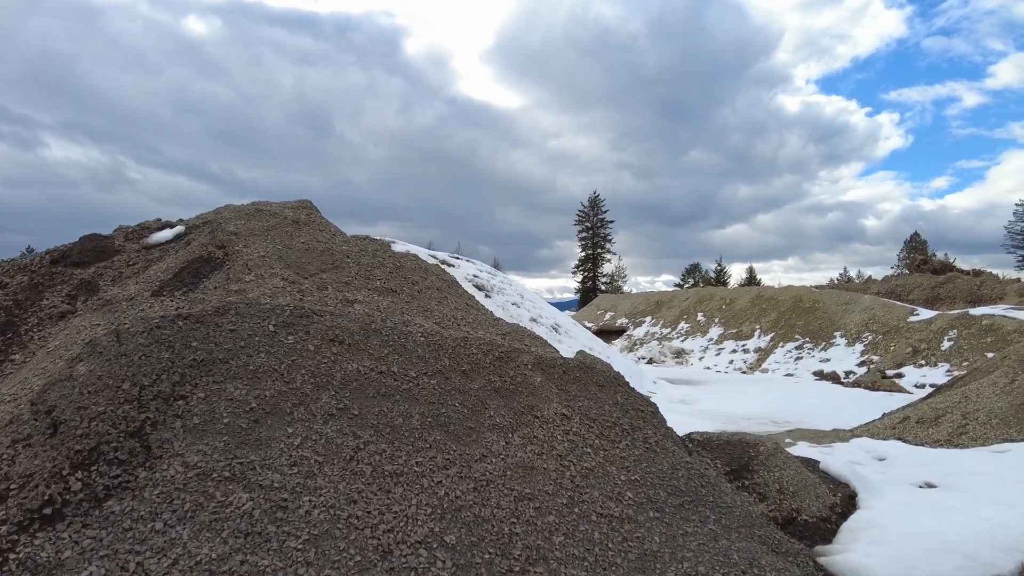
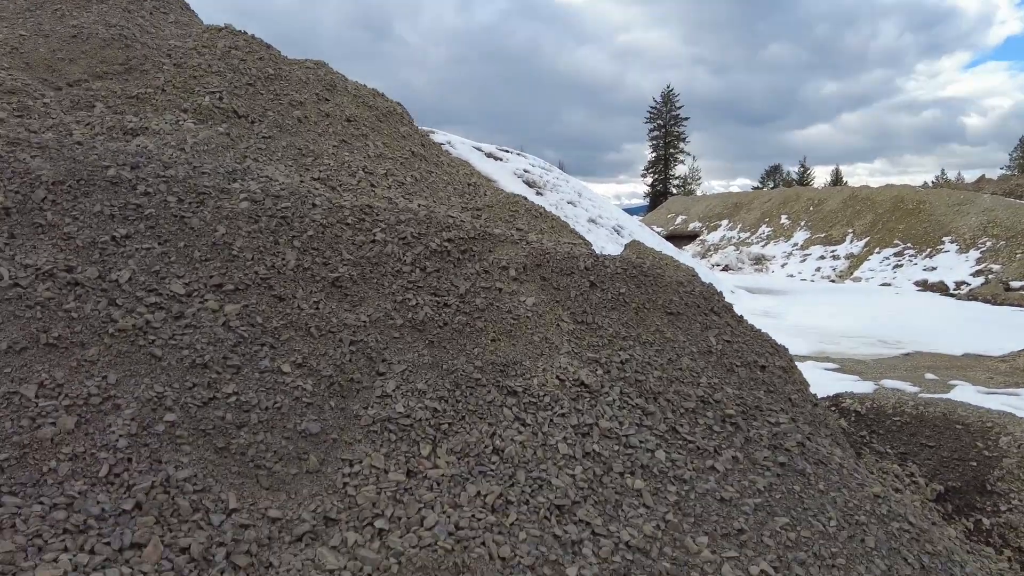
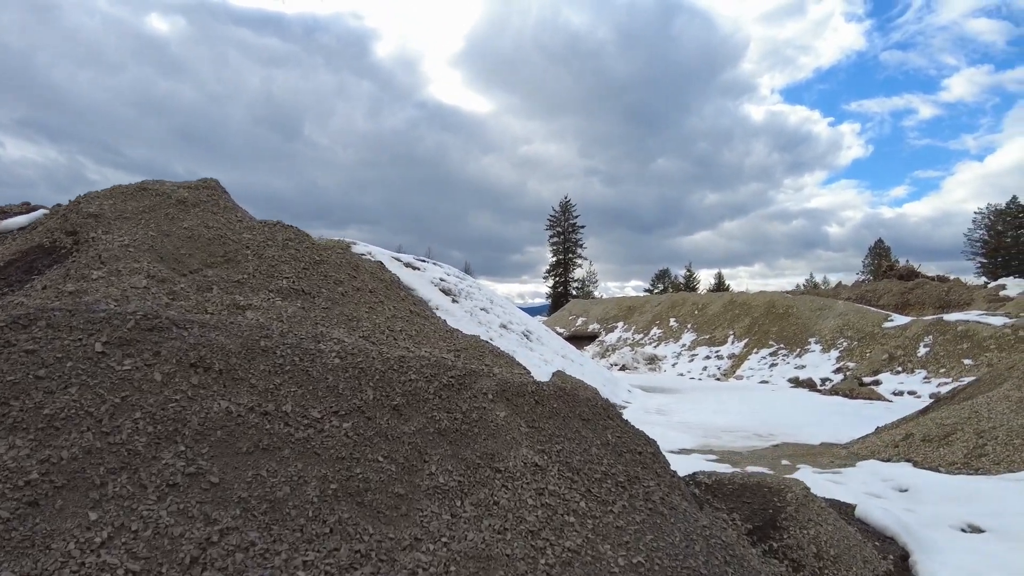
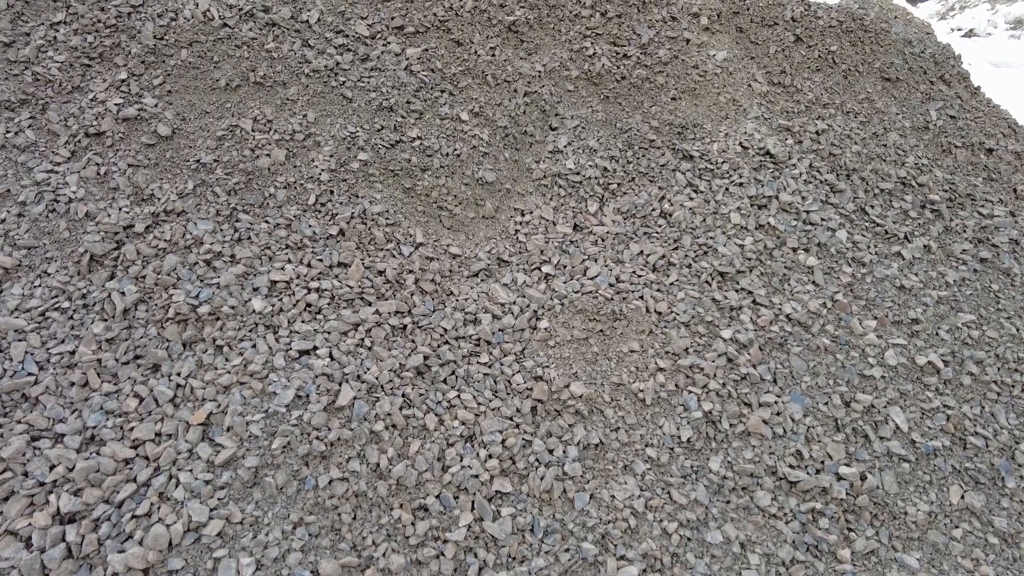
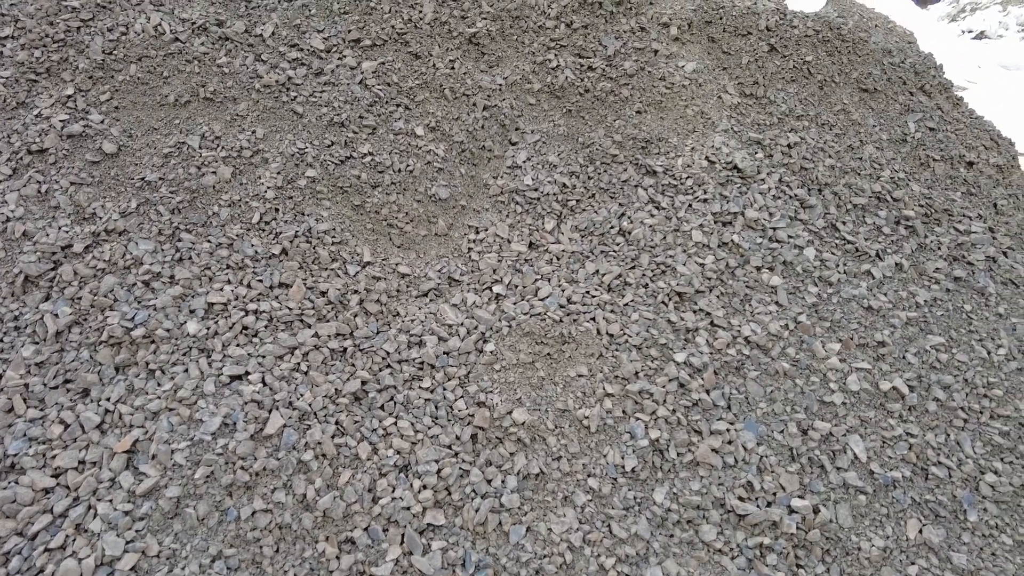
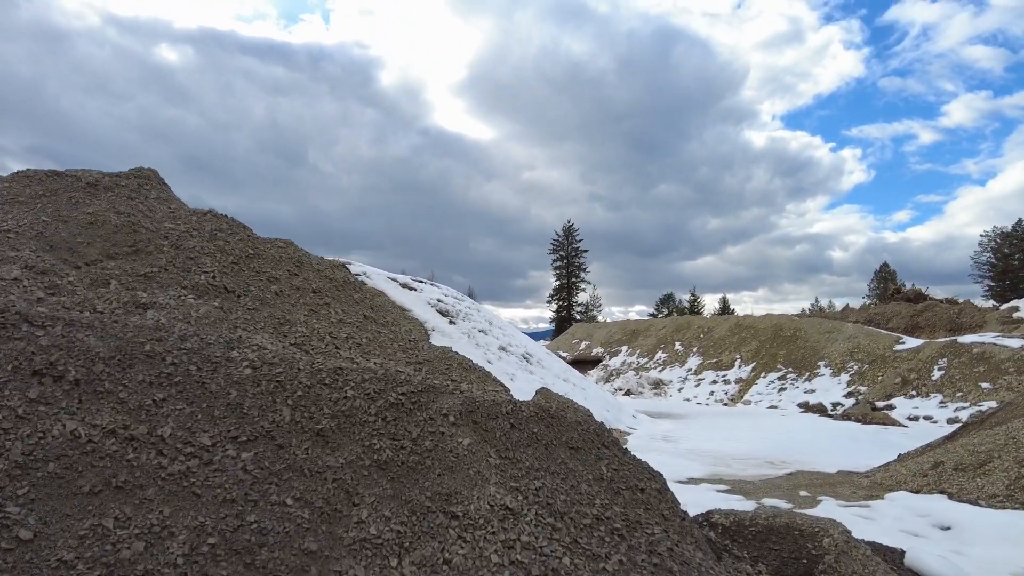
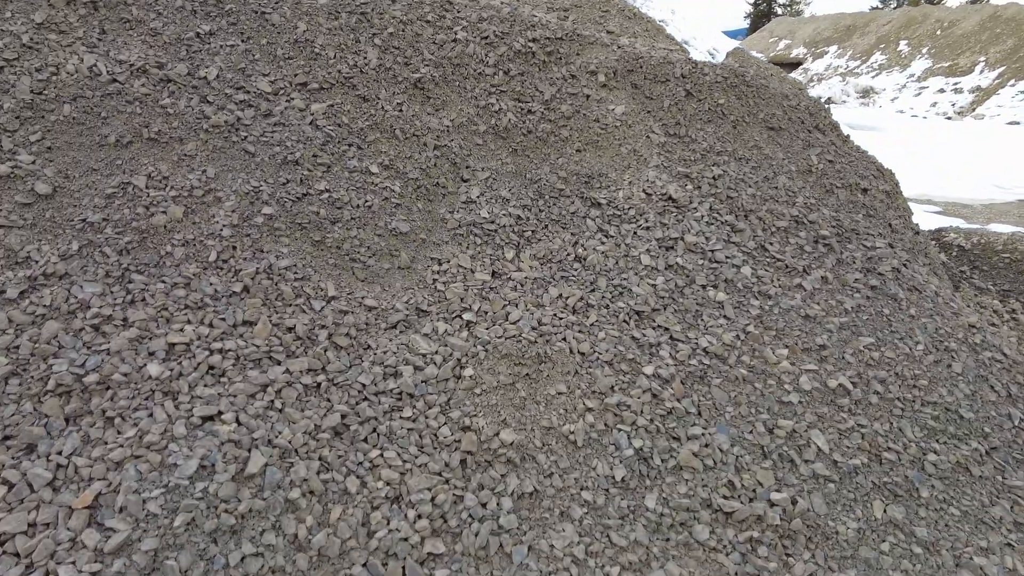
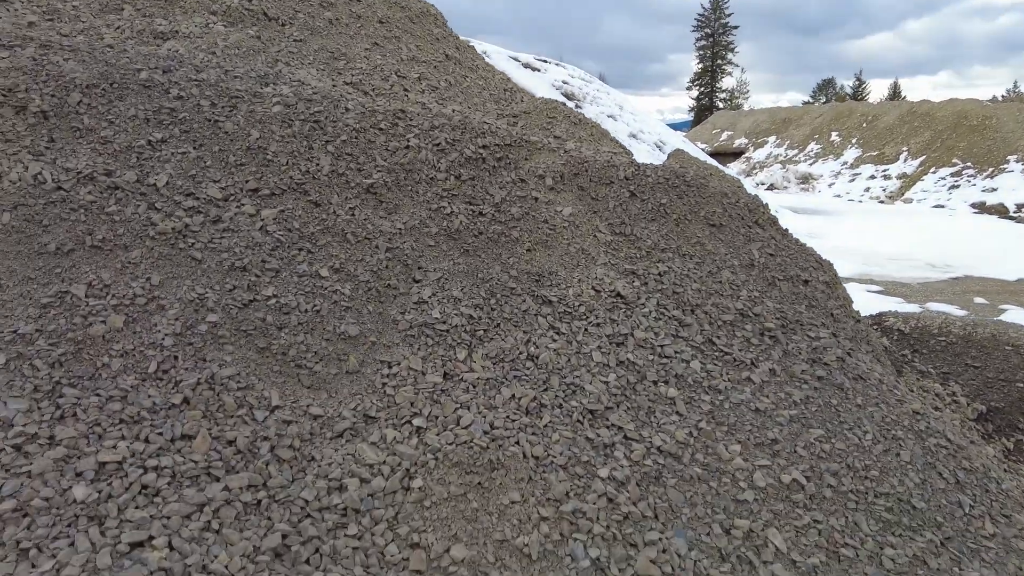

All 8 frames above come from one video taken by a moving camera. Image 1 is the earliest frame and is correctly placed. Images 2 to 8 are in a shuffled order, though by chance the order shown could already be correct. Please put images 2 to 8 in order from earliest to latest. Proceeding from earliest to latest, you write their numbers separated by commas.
3, 6, 2, 8, 7, 4, 5
